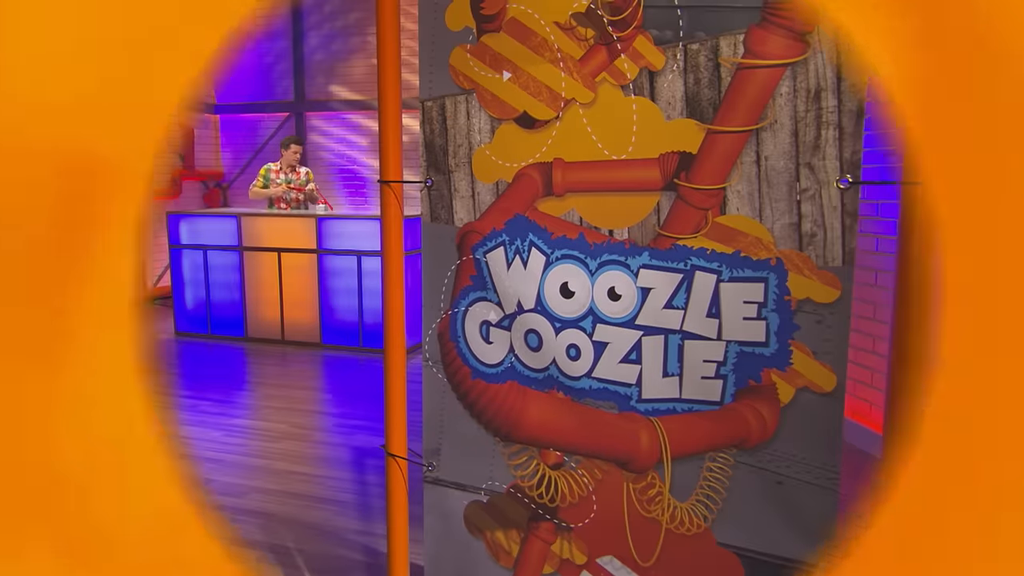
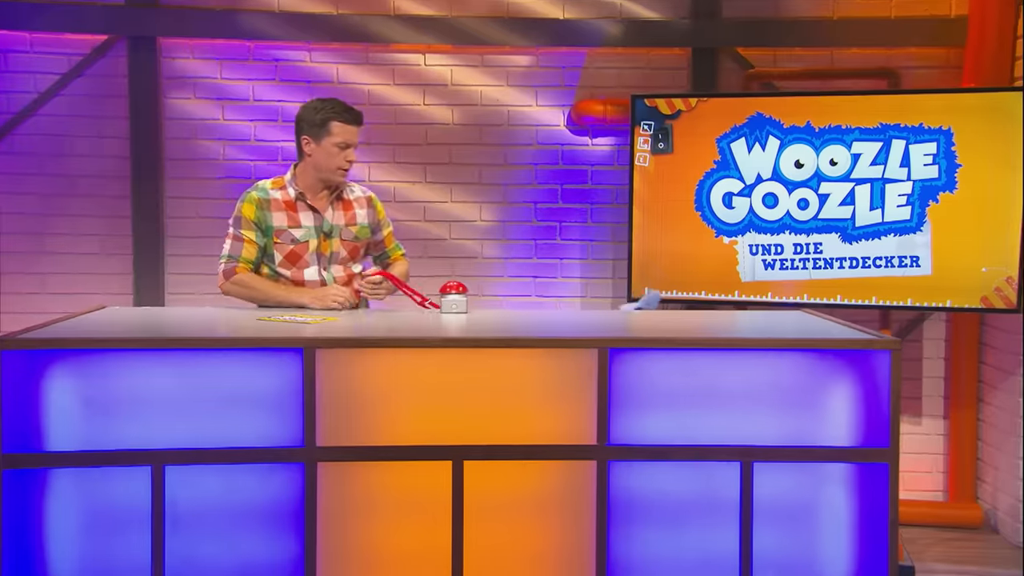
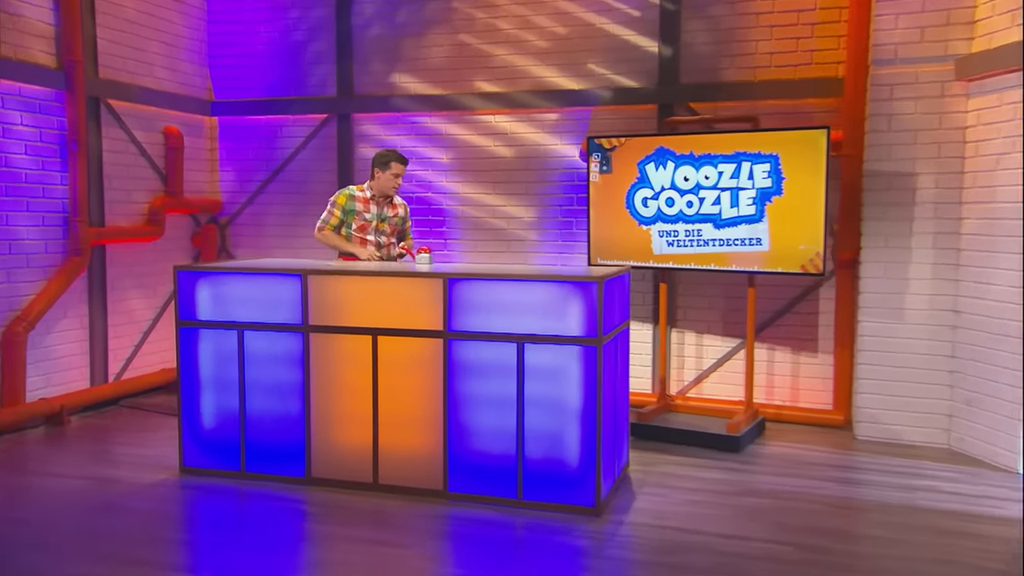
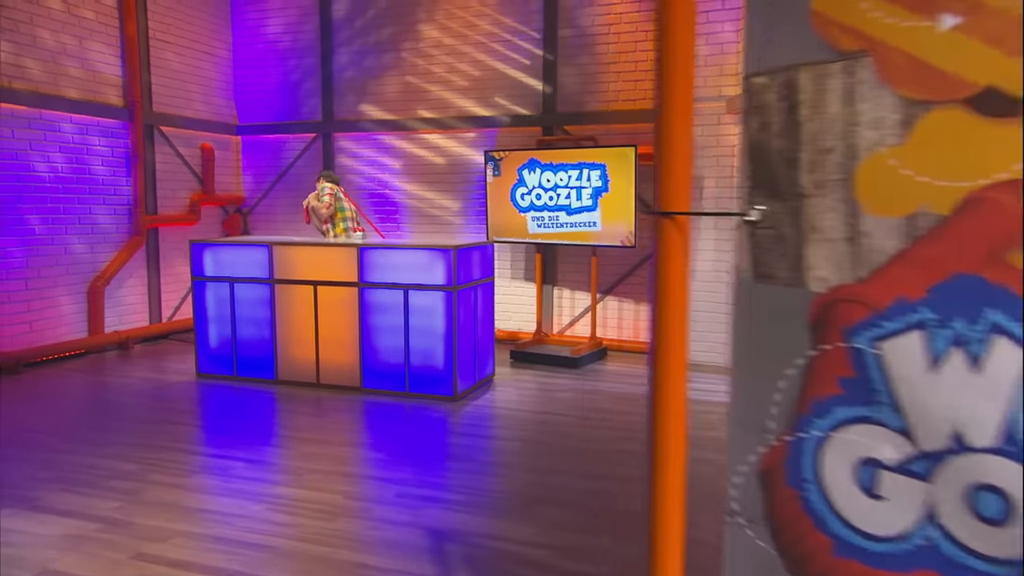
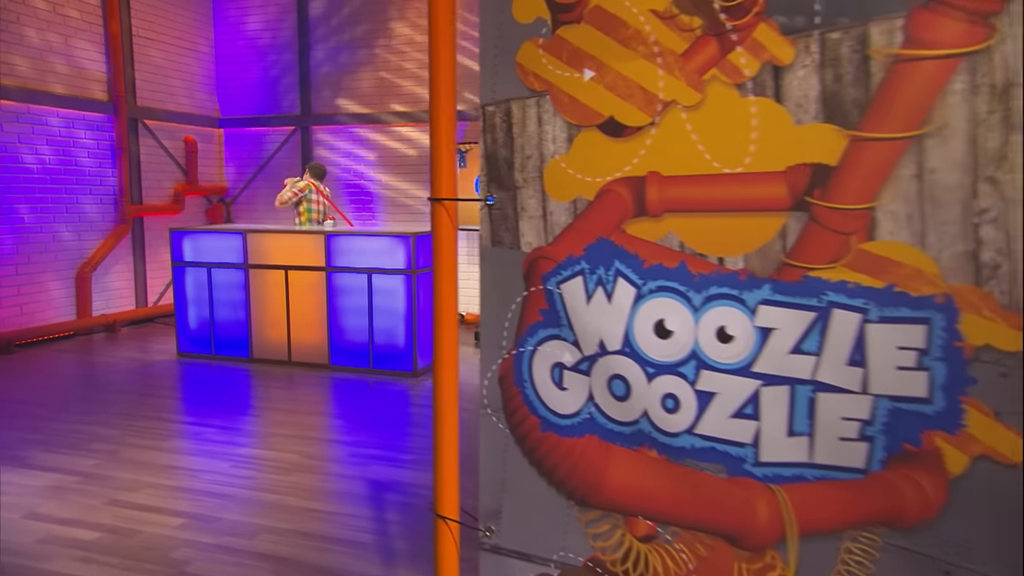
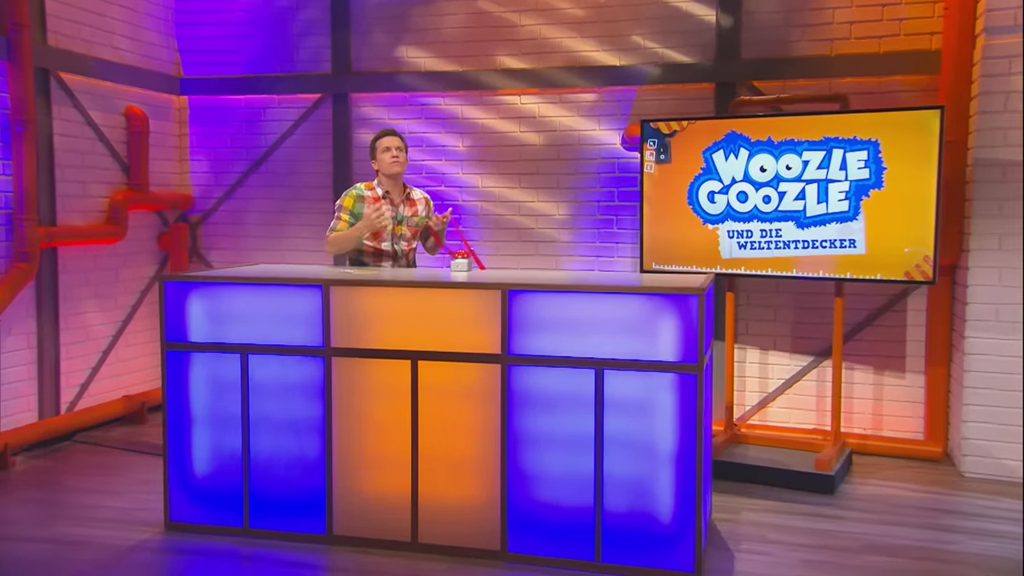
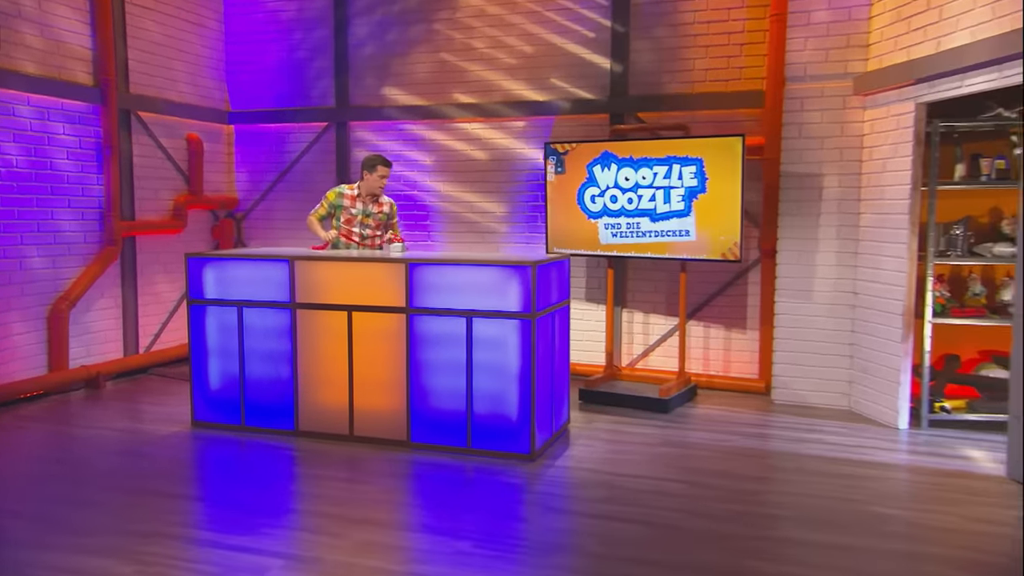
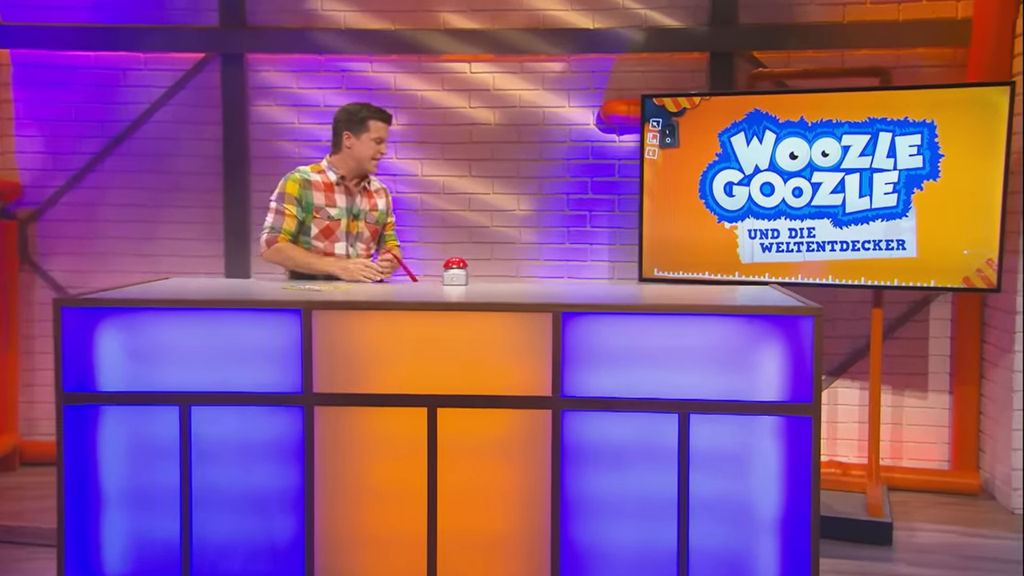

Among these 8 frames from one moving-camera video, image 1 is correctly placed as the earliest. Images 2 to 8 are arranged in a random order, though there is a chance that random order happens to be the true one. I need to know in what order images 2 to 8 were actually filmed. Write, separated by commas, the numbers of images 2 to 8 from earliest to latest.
5, 4, 7, 3, 6, 8, 2
